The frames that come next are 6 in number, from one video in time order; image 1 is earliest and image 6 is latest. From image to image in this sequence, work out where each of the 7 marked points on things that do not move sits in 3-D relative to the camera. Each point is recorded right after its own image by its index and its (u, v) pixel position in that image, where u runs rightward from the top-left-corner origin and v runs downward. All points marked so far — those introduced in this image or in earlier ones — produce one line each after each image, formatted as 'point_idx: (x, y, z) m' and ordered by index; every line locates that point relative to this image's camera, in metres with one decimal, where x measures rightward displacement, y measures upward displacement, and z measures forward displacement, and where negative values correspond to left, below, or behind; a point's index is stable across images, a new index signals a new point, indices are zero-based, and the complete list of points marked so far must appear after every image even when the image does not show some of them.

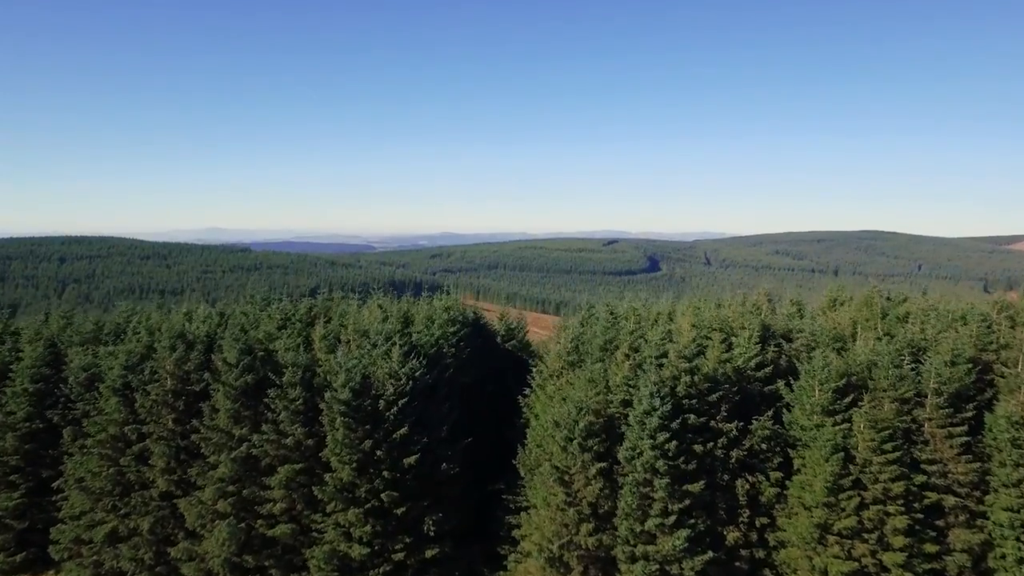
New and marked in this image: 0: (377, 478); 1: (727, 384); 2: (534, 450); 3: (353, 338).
0: (-2.0, -2.8, +10.2) m
1: (+3.3, -1.5, +10.5) m
2: (+0.3, -2.6, +10.9) m
3: (-2.7, -0.8, +11.8) m
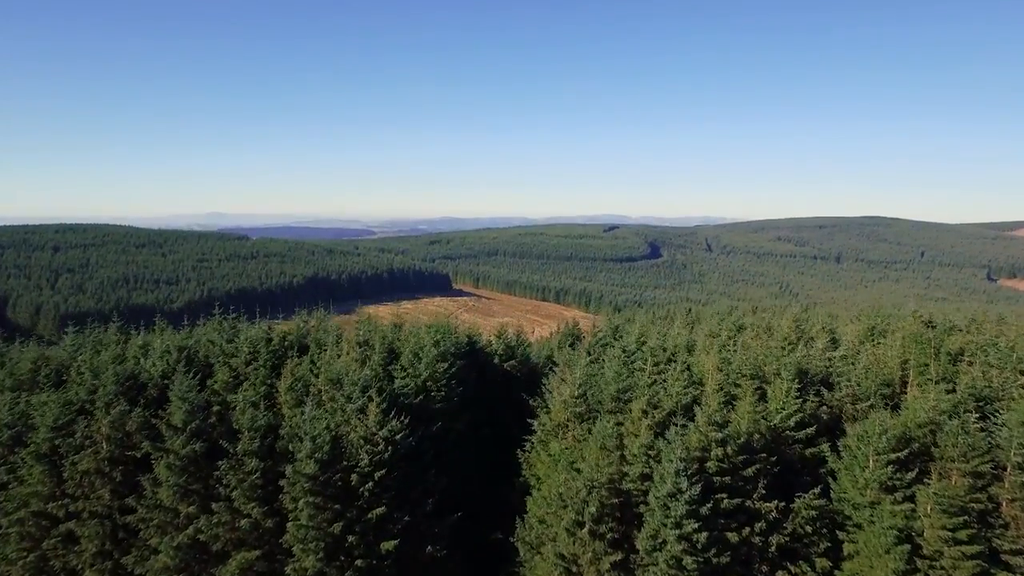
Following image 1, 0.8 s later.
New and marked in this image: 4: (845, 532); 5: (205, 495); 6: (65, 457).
0: (-2.0, -3.5, +8.6) m
1: (+3.2, -2.1, +8.8) m
2: (+0.3, -3.2, +9.3) m
3: (-2.7, -1.5, +10.1) m
4: (+4.2, -3.1, +8.7) m
5: (-4.0, -2.7, +8.9) m
6: (-5.9, -2.2, +9.1) m
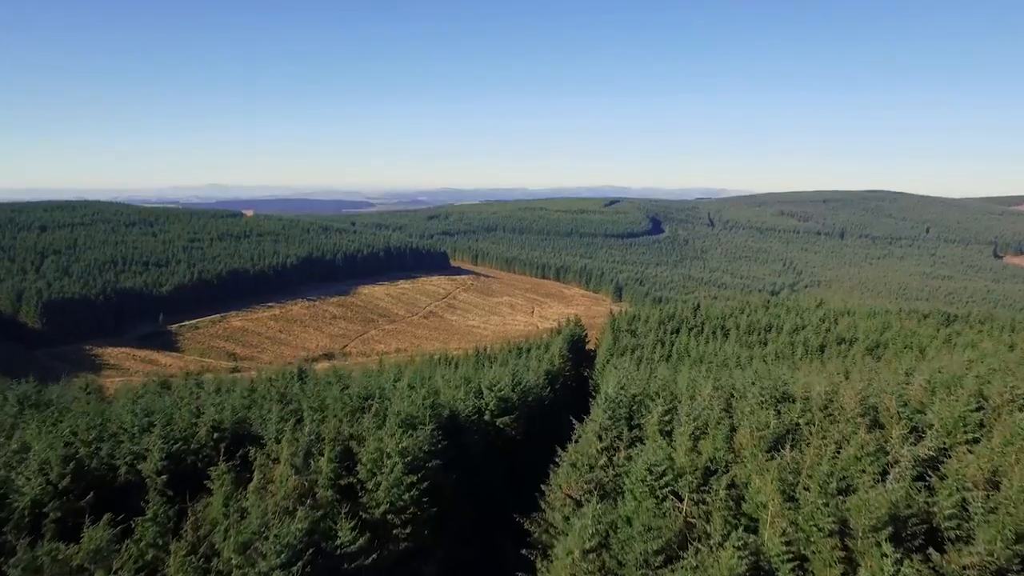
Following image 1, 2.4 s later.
0: (-2.2, -4.9, +5.7) m
1: (+3.1, -3.5, +5.9) m
2: (+0.2, -4.6, +6.4) m
3: (-2.9, -2.8, +7.1) m
4: (+4.1, -4.5, +5.8) m
5: (-4.1, -4.1, +6.0) m
6: (-6.0, -3.6, +6.2) m
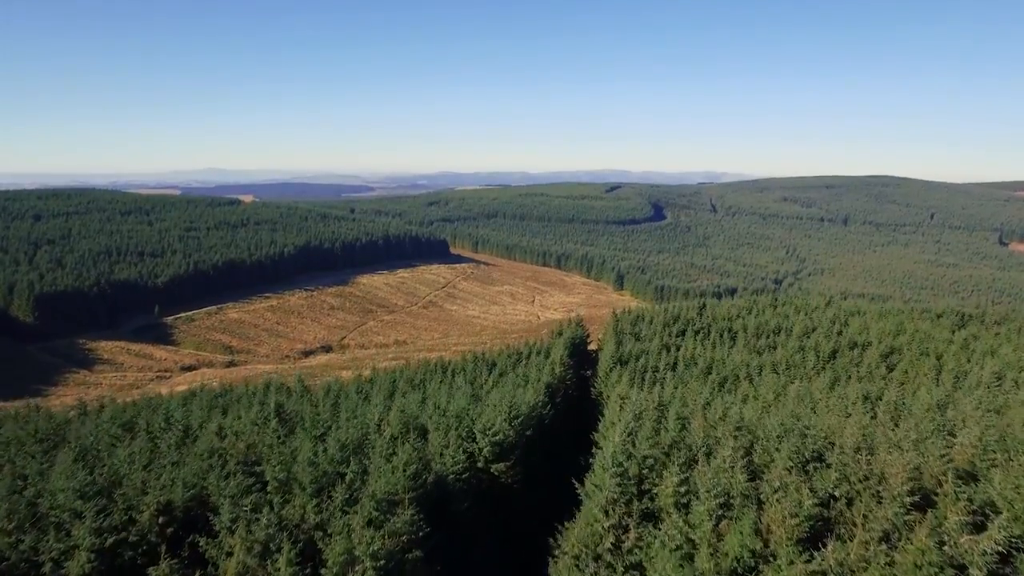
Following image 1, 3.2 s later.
0: (-2.2, -5.8, +4.2) m
1: (+3.0, -4.4, +4.4) m
2: (+0.1, -5.5, +4.9) m
3: (-3.0, -3.7, +5.6) m
4: (+4.0, -5.4, +4.3) m
5: (-4.2, -5.0, +4.5) m
6: (-6.1, -4.5, +4.7) m
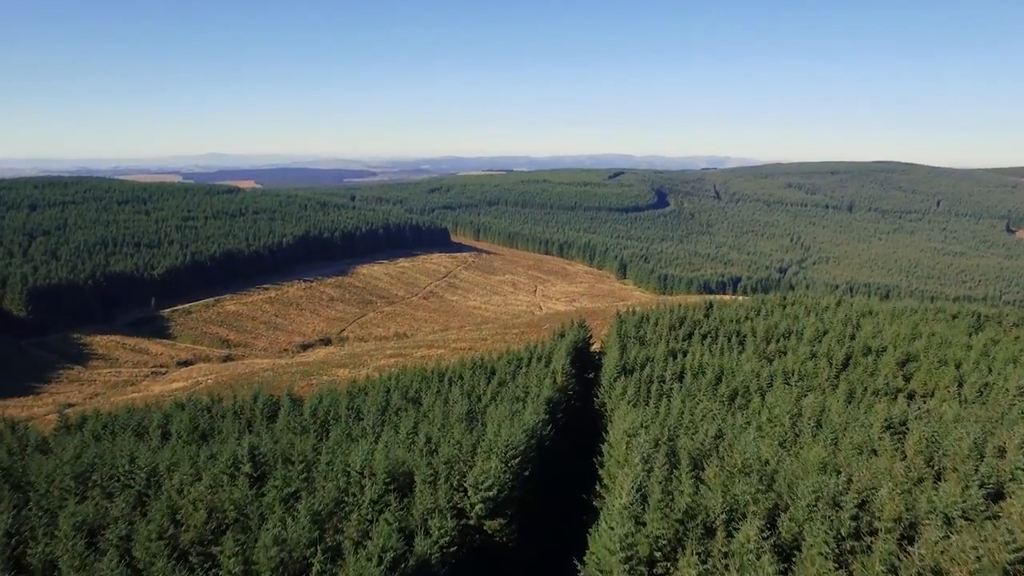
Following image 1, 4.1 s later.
0: (-2.4, -6.7, +2.8) m
1: (+2.9, -5.4, +3.0) m
2: (0.0, -6.4, +3.5) m
3: (-3.1, -4.6, +4.2) m
4: (+3.9, -6.3, +2.9) m
5: (-4.3, -5.9, +3.1) m
6: (-6.2, -5.5, +3.3) m
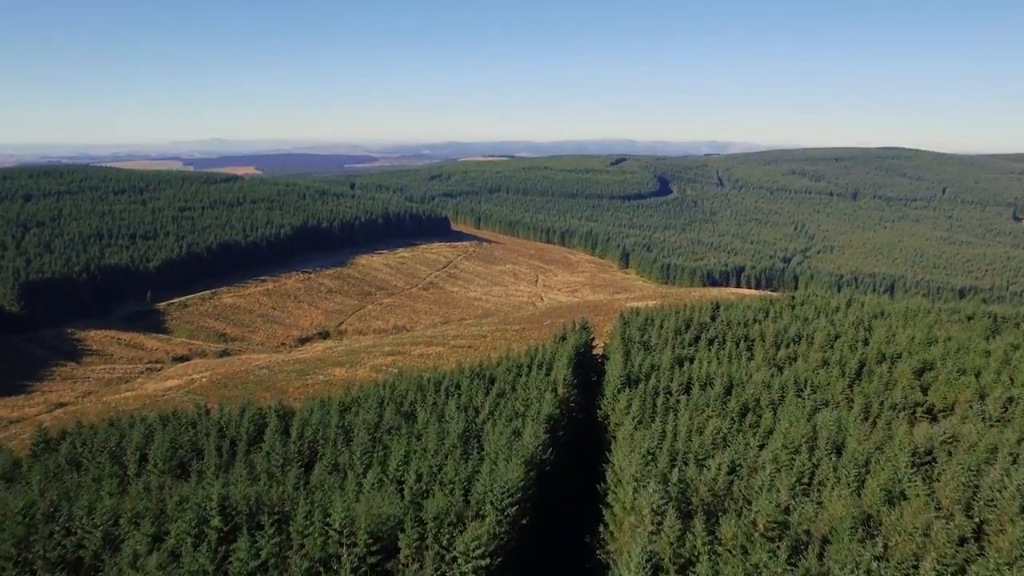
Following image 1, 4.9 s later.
0: (-2.5, -7.7, +1.5) m
1: (+2.8, -6.3, +1.6) m
2: (-0.1, -7.3, +2.1) m
3: (-3.2, -5.5, +2.8) m
4: (+3.8, -7.3, +1.5) m
5: (-4.4, -6.9, +1.8) m
6: (-6.3, -6.4, +1.9) m
